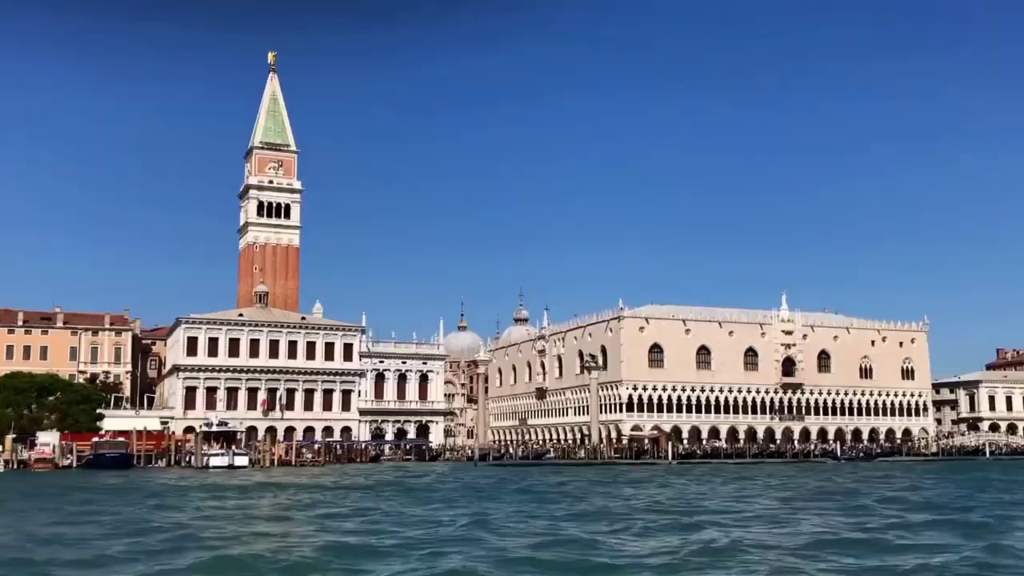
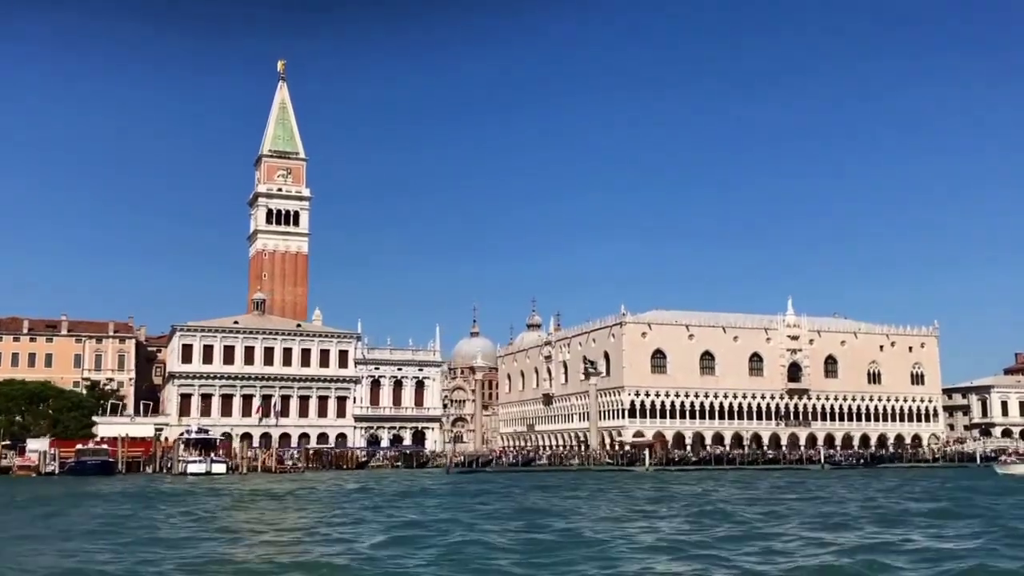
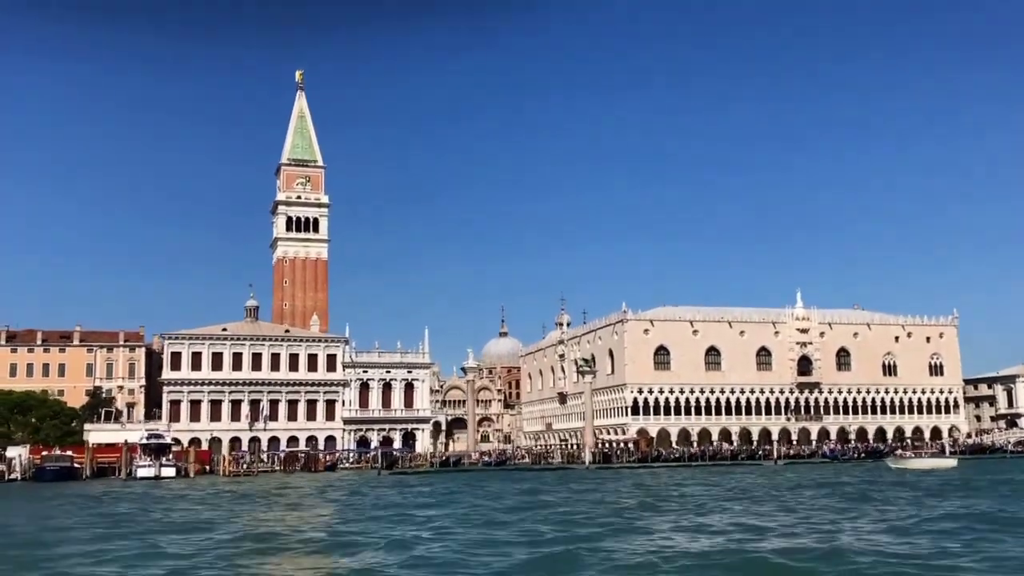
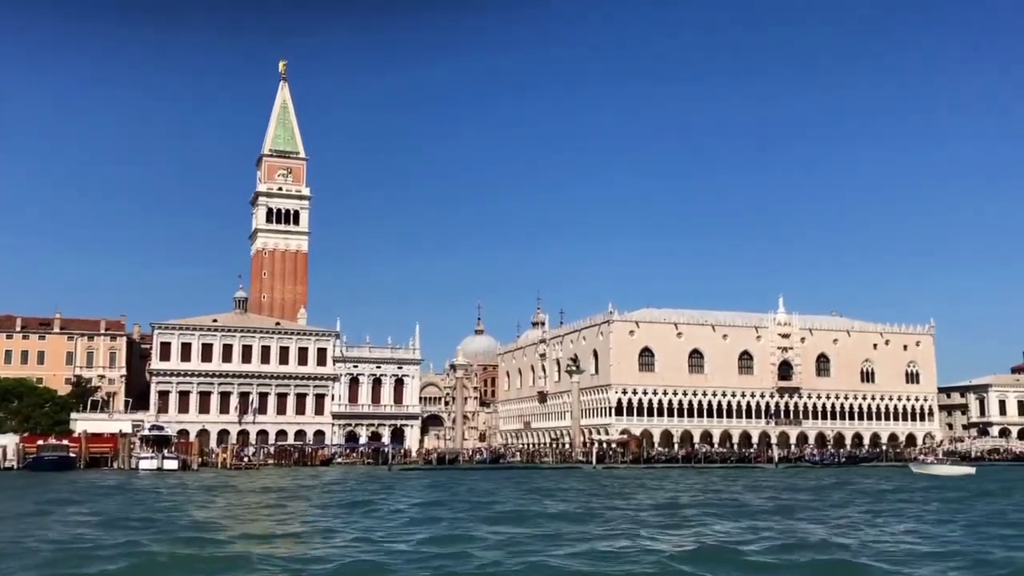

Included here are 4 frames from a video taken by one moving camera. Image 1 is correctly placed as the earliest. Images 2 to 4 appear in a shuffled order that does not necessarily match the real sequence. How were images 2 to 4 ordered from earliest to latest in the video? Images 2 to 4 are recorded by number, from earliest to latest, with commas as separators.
2, 4, 3
